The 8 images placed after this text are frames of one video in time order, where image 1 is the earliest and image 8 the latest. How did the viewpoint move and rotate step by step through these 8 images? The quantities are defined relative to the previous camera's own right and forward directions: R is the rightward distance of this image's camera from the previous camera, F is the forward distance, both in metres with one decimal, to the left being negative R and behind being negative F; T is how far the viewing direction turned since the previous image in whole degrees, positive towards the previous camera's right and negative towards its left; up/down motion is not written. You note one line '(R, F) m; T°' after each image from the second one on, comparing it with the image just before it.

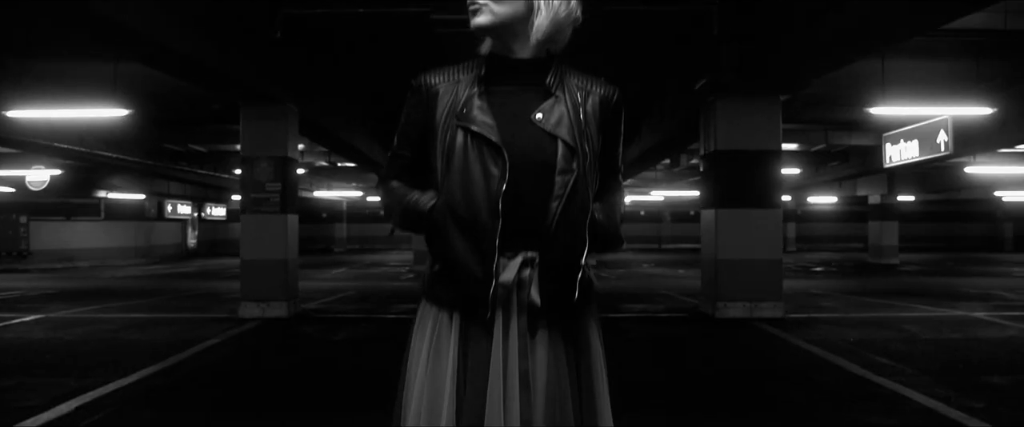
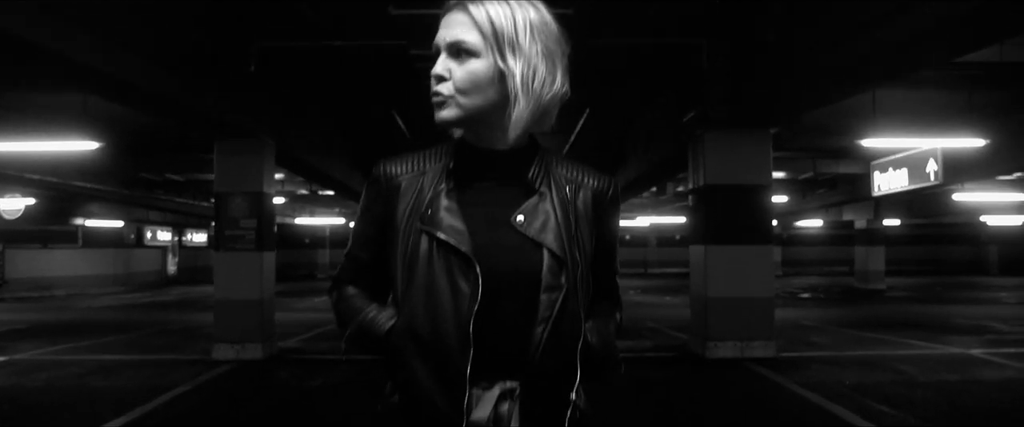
(0.0, +0.4) m; +1°
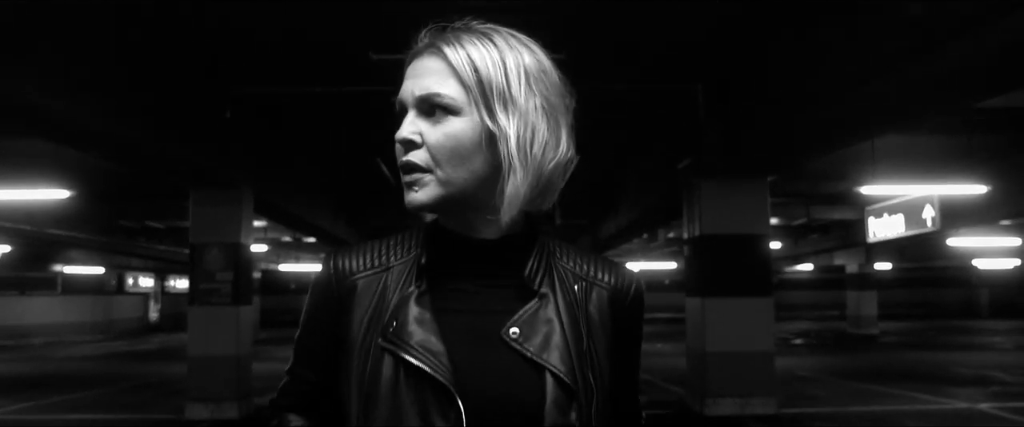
(0.0, +0.5) m; +1°
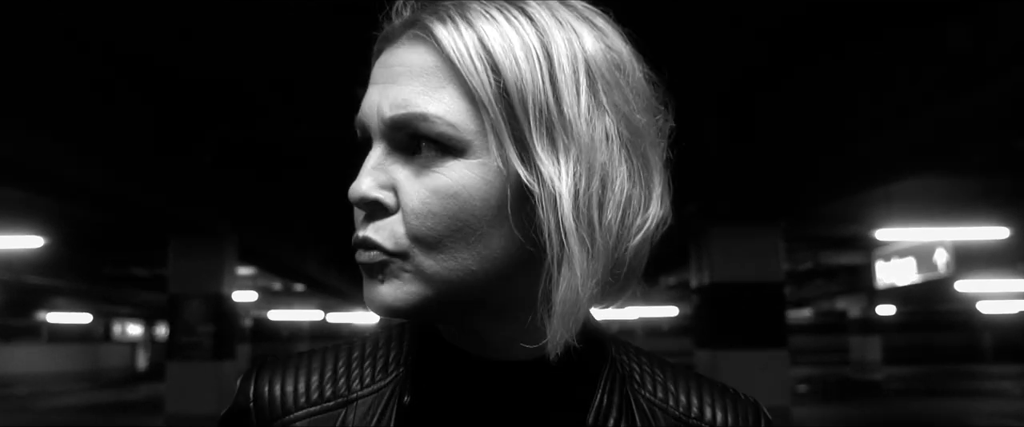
(0.0, +0.6) m; 0°
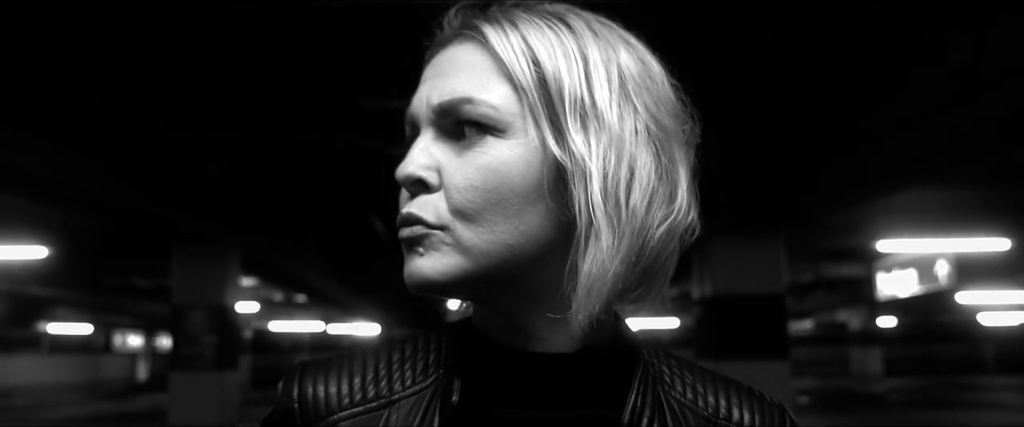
(0.0, 0.0) m; 0°
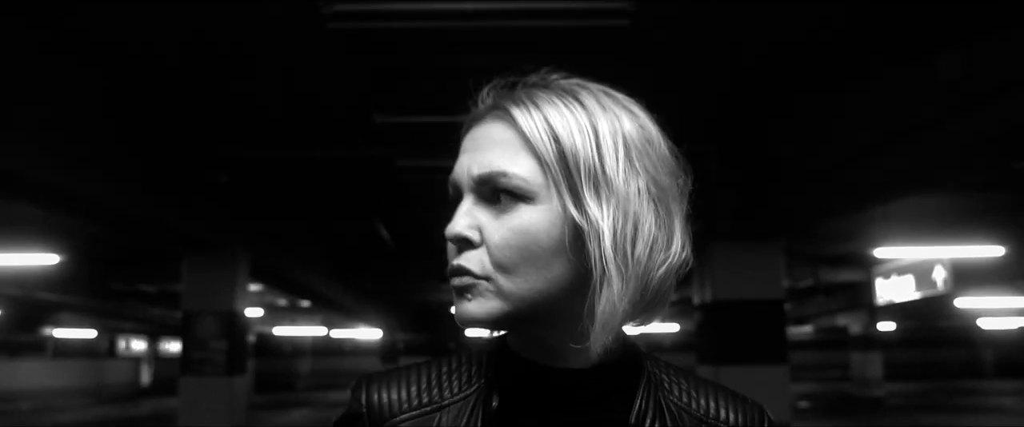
(0.0, -0.2) m; 0°
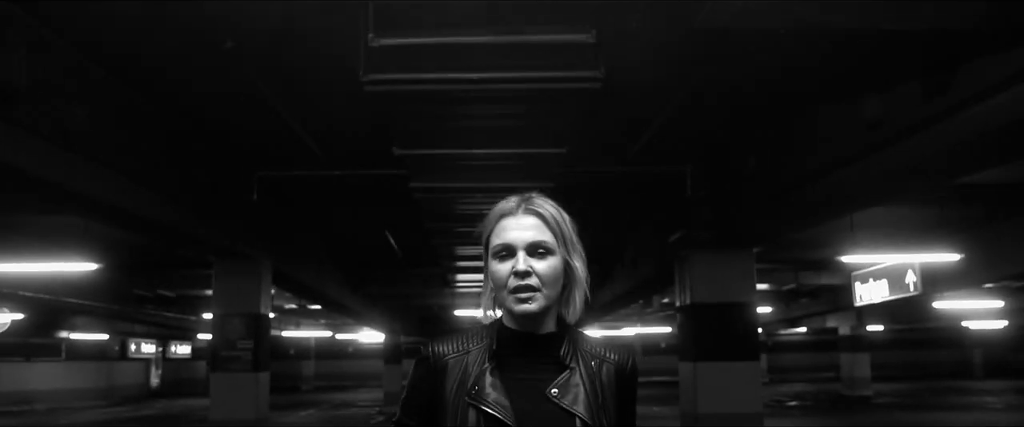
(0.0, -1.2) m; 0°
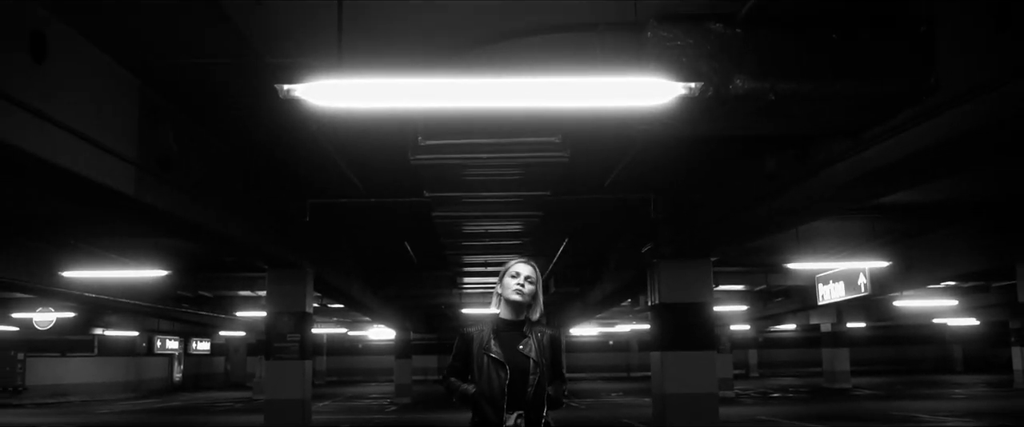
(+0.1, -2.7) m; 0°
